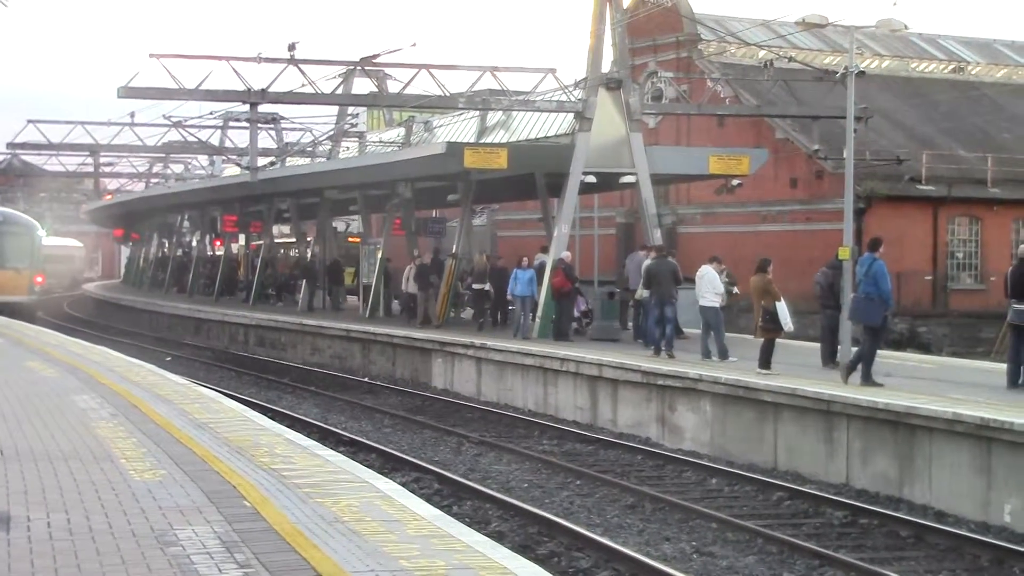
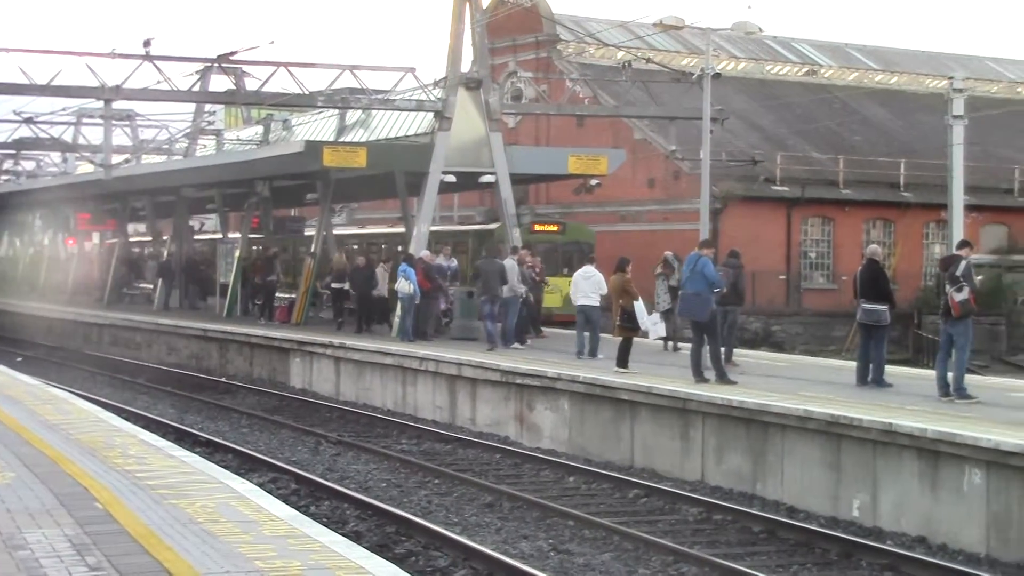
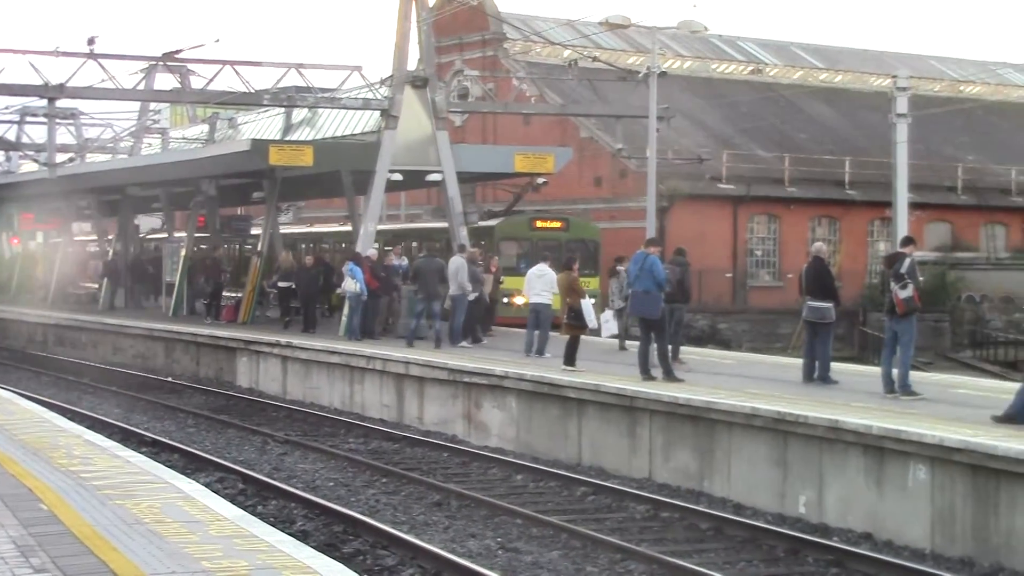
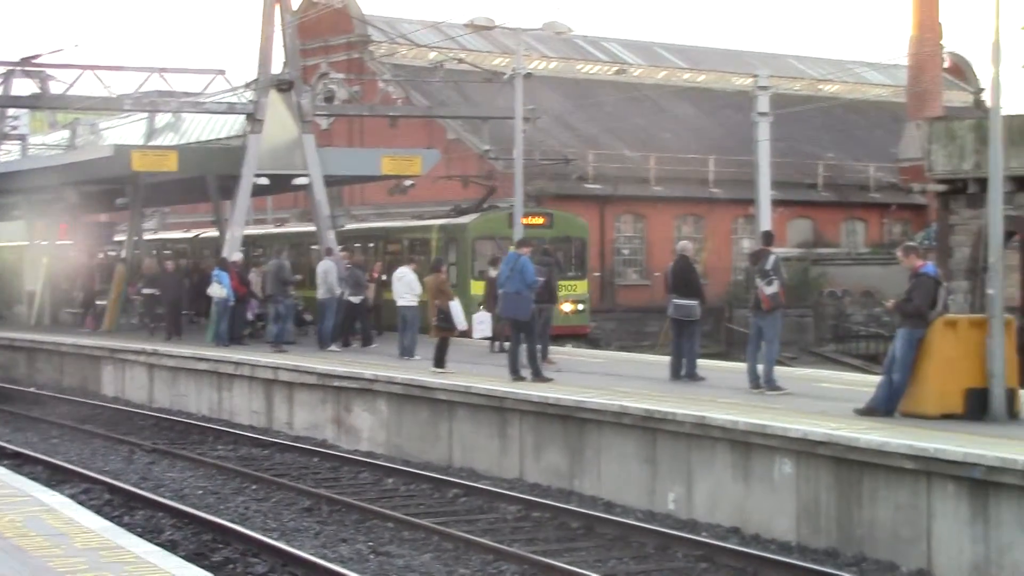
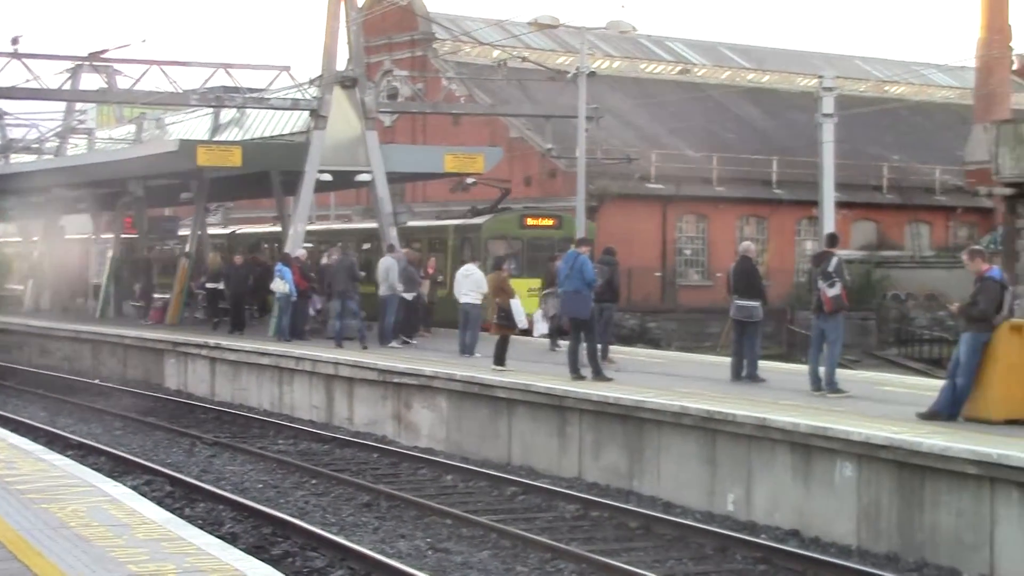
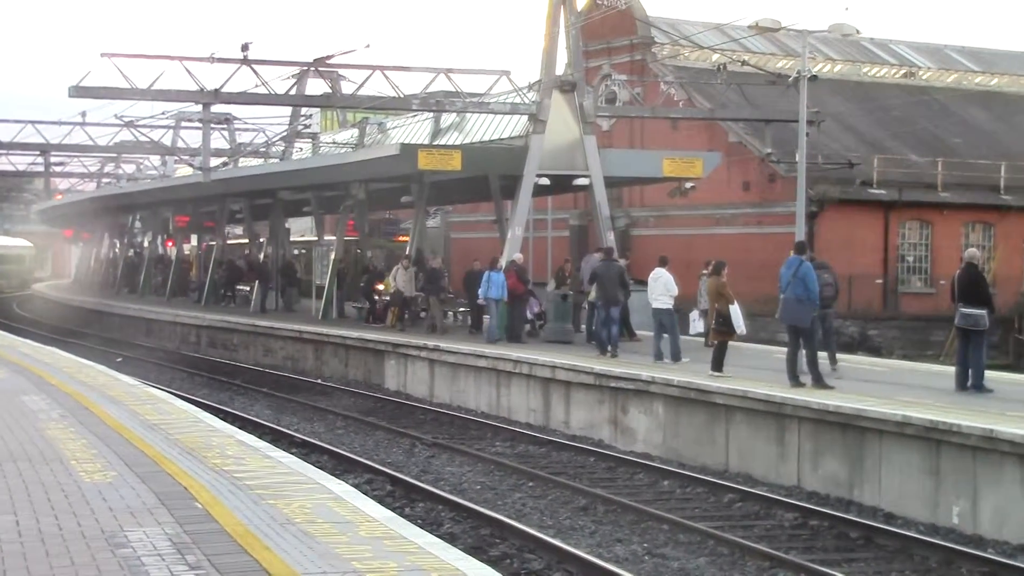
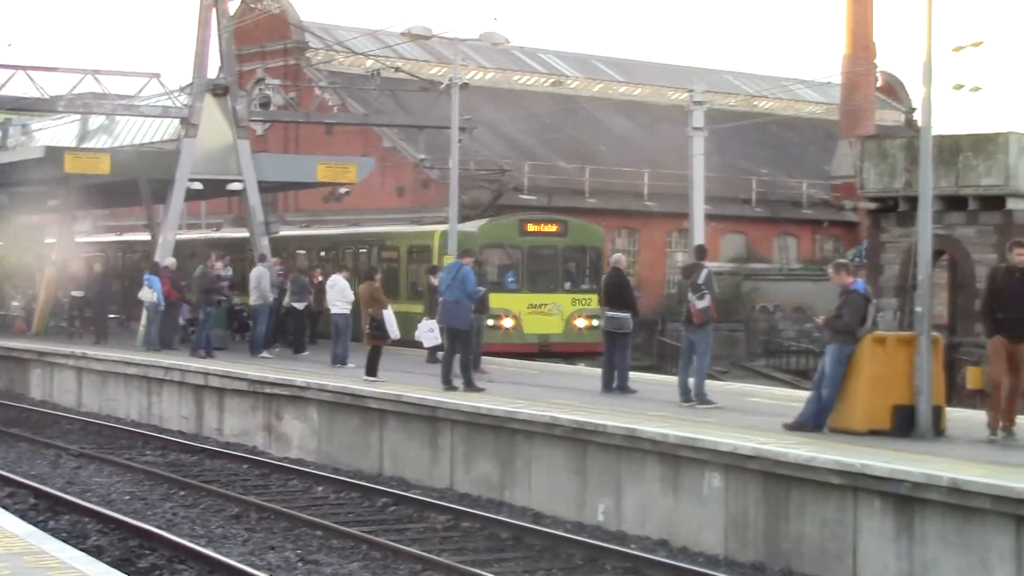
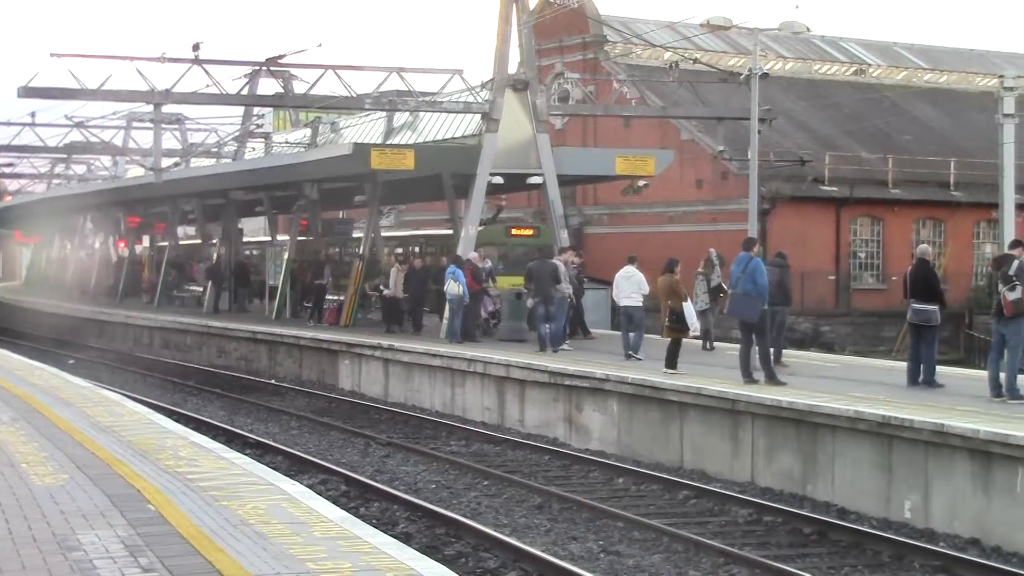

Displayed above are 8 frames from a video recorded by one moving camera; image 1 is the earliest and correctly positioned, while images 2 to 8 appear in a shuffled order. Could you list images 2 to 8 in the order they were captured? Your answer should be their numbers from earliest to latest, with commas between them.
6, 8, 2, 3, 5, 4, 7
